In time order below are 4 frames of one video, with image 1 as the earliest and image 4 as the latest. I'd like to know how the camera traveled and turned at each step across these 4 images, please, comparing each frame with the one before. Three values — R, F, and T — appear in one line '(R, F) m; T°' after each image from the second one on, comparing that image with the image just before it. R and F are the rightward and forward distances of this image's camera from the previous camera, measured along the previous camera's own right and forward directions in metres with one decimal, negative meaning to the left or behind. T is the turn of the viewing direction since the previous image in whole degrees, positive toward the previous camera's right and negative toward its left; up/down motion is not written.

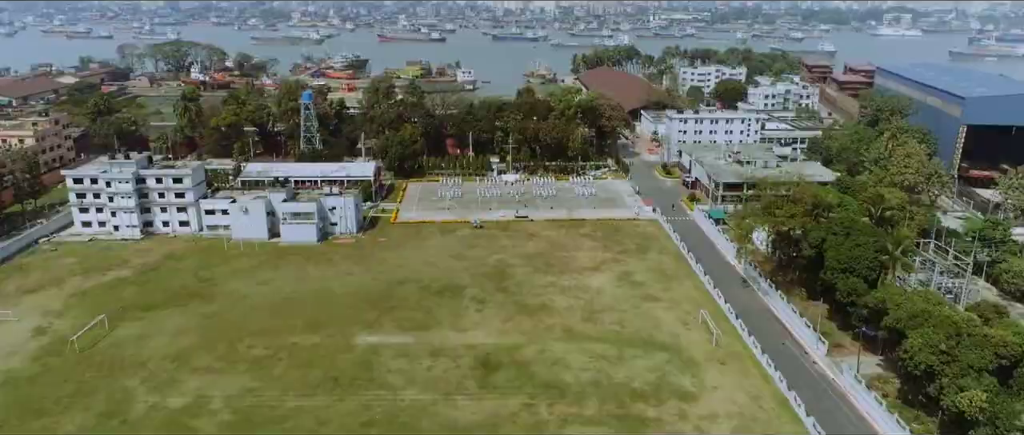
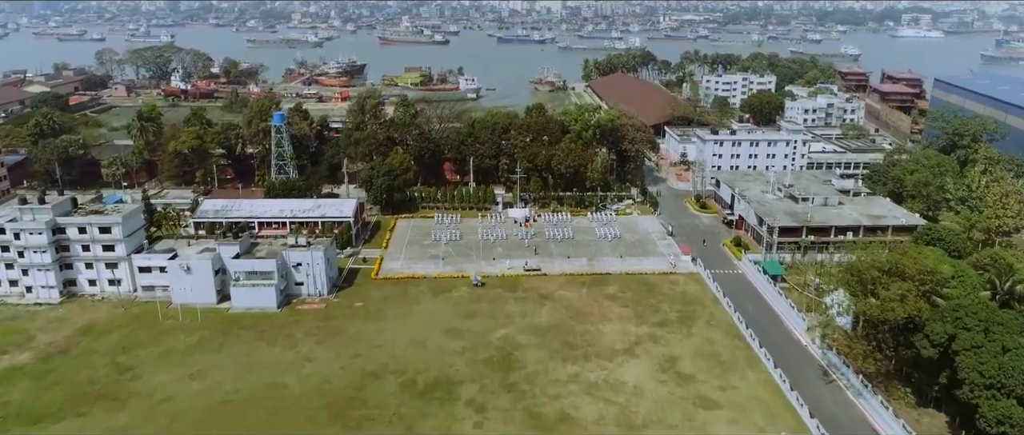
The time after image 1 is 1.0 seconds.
(-0.1, +6.7) m; 0°
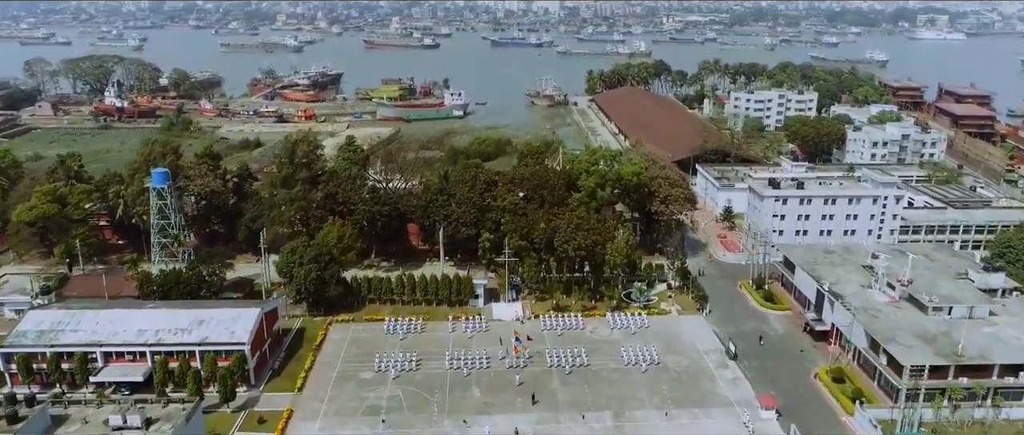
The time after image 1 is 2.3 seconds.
(+0.4, +11.5) m; 0°
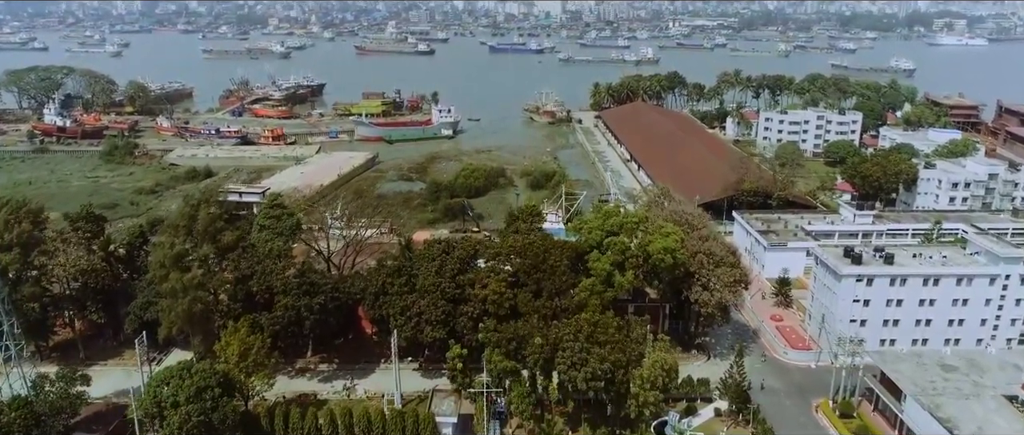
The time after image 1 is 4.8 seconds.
(+0.5, +8.3) m; 0°
